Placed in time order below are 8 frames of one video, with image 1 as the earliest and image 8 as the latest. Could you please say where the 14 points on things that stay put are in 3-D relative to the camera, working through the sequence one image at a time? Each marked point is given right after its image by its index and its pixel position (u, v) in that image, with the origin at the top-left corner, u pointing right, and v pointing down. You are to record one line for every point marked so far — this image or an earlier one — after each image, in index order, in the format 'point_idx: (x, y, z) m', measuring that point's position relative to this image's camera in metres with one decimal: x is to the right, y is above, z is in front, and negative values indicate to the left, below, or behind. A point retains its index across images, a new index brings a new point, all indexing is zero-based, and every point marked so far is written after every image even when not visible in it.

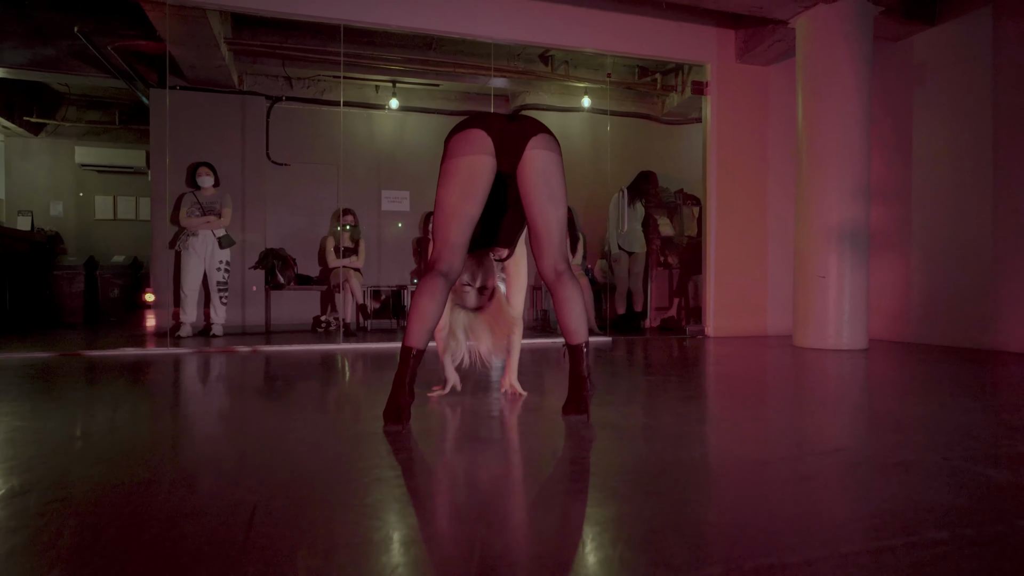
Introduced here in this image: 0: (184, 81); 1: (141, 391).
0: (-3.2, +2.0, +6.8) m
1: (-2.3, -0.7, +4.5) m
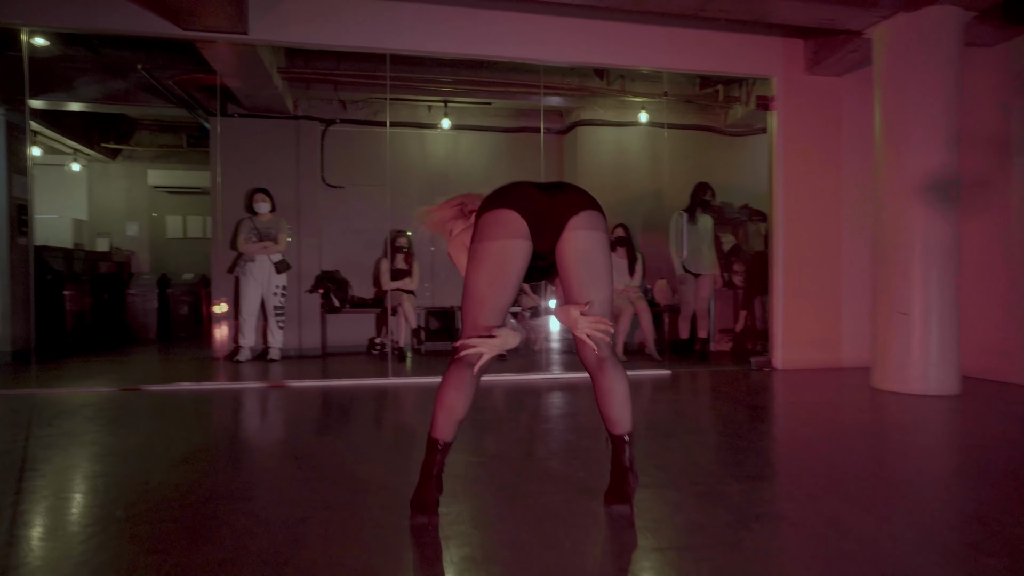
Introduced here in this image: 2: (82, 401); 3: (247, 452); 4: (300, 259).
0: (-2.7, +1.8, +6.9) m
1: (-2.0, -0.9, +4.5) m
2: (-3.2, -0.8, +5.2) m
3: (-1.5, -0.9, +3.9) m
4: (-2.1, +0.3, +7.0) m
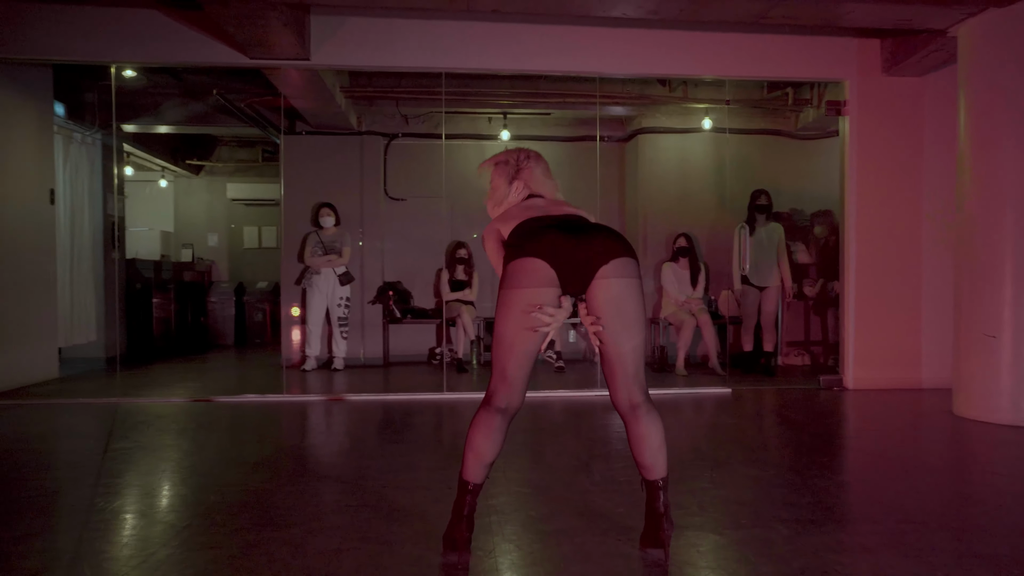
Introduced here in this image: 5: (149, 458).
0: (-2.1, +1.7, +7.1) m
1: (-1.7, -1.0, +4.7) m
2: (-2.8, -1.0, +5.5) m
3: (-1.2, -1.0, +4.0) m
4: (-1.5, +0.2, +7.2) m
5: (-2.2, -1.0, +4.2) m
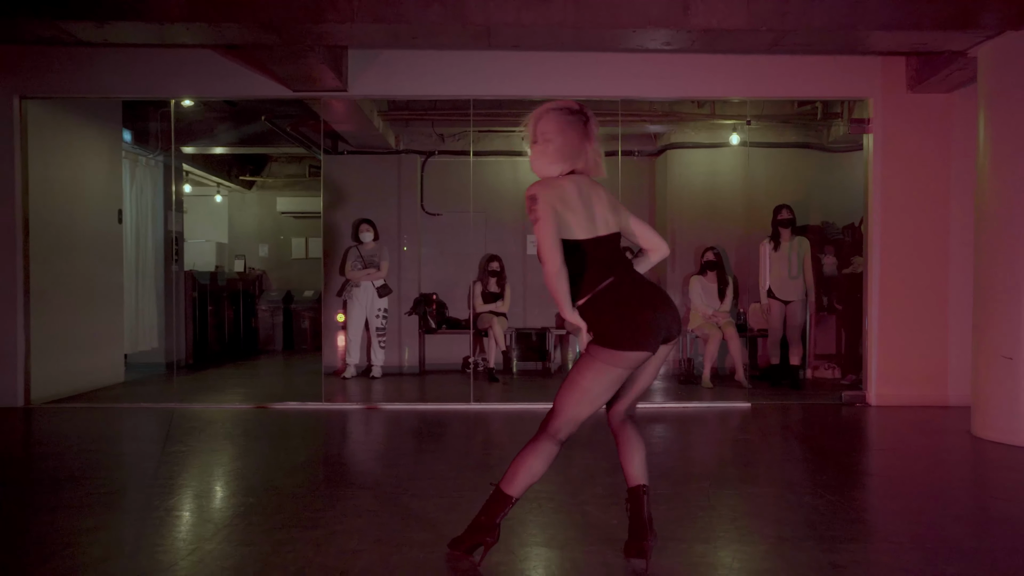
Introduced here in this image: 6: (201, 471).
0: (-1.7, +1.5, +7.5) m
1: (-1.5, -1.1, +5.0) m
2: (-2.6, -1.1, +5.9) m
3: (-1.1, -1.2, +4.3) m
4: (-1.2, +0.1, +7.5) m
5: (-2.1, -1.1, +4.6) m
6: (-2.0, -1.1, +4.3) m
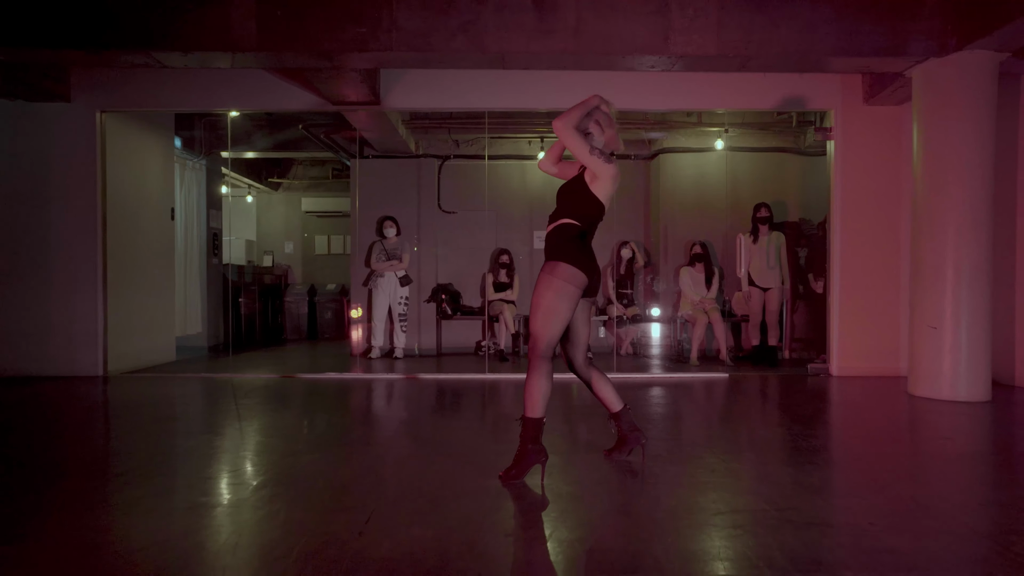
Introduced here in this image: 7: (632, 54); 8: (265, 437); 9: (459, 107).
0: (-1.6, +1.6, +8.3) m
1: (-1.4, -1.0, +5.9) m
2: (-2.5, -1.0, +6.8) m
3: (-1.0, -1.0, +5.2) m
4: (-1.1, +0.2, +8.4) m
5: (-2.0, -1.0, +5.5) m
6: (-1.9, -1.0, +5.2) m
7: (+0.9, +1.7, +5.0) m
8: (-1.8, -1.0, +4.9) m
9: (-0.5, +1.7, +6.4) m
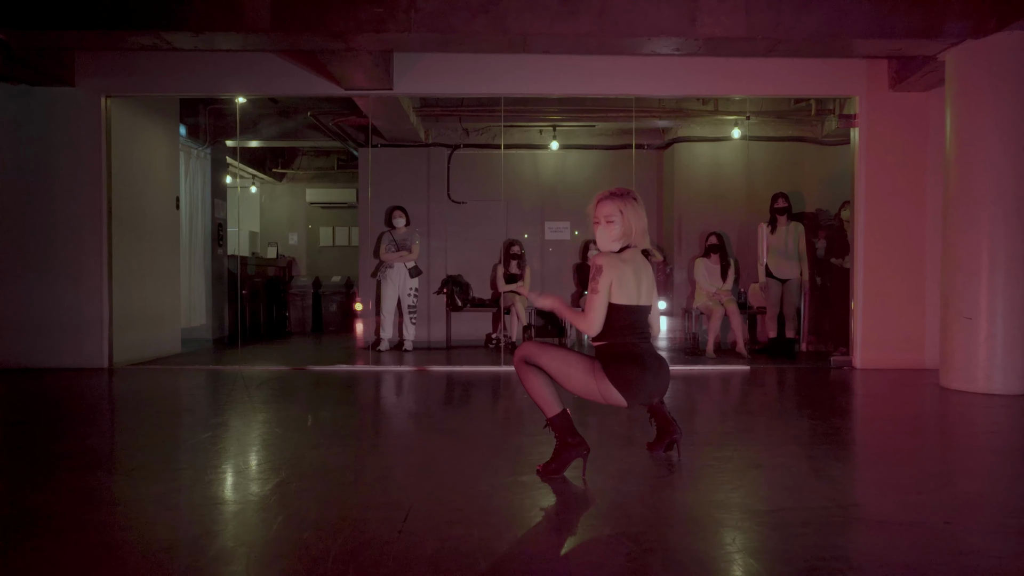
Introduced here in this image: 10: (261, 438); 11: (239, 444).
0: (-1.5, +1.7, +8.2) m
1: (-1.3, -0.9, +5.7) m
2: (-2.3, -0.9, +6.6) m
3: (-0.9, -1.0, +5.0) m
4: (-1.0, +0.3, +8.2) m
5: (-1.9, -0.9, +5.3) m
6: (-1.8, -0.9, +5.0) m
7: (+1.0, +1.8, +4.8) m
8: (-1.6, -0.9, +4.8) m
9: (-0.4, +1.8, +6.3) m
10: (-1.6, -0.9, +4.5) m
11: (-1.7, -0.9, +4.4) m
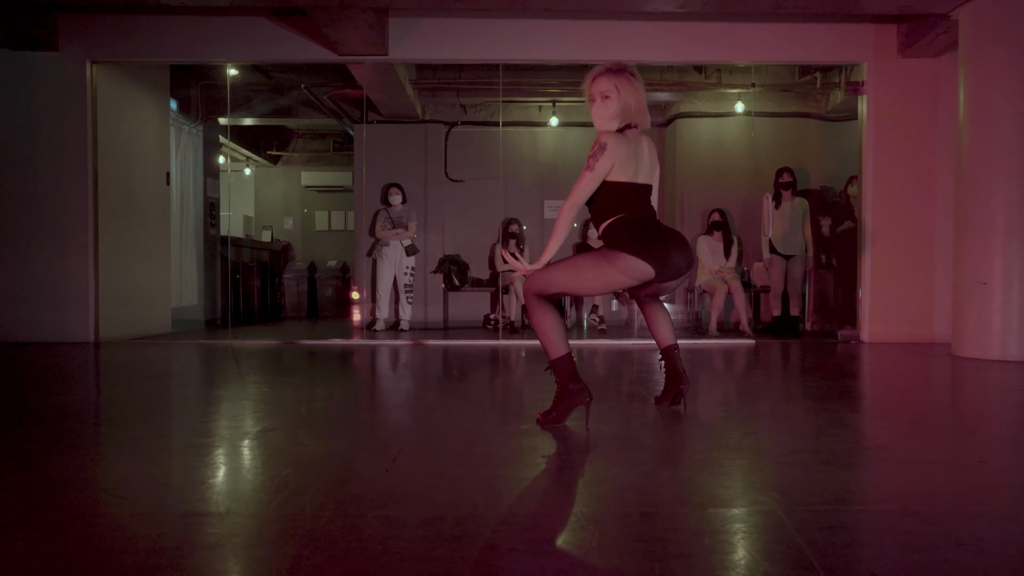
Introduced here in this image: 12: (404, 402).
0: (-1.5, +2.0, +8.0) m
1: (-1.3, -0.7, +5.6) m
2: (-2.4, -0.6, +6.5) m
3: (-0.9, -0.7, +4.8) m
4: (-1.0, +0.5, +8.0) m
5: (-1.9, -0.7, +5.1) m
6: (-1.8, -0.7, +4.8) m
7: (+1.0, +2.0, +4.7) m
8: (-1.6, -0.7, +4.6) m
9: (-0.4, +2.0, +6.1) m
10: (-1.6, -0.7, +4.4) m
11: (-1.7, -0.7, +4.2) m
12: (-0.7, -0.7, +4.6) m
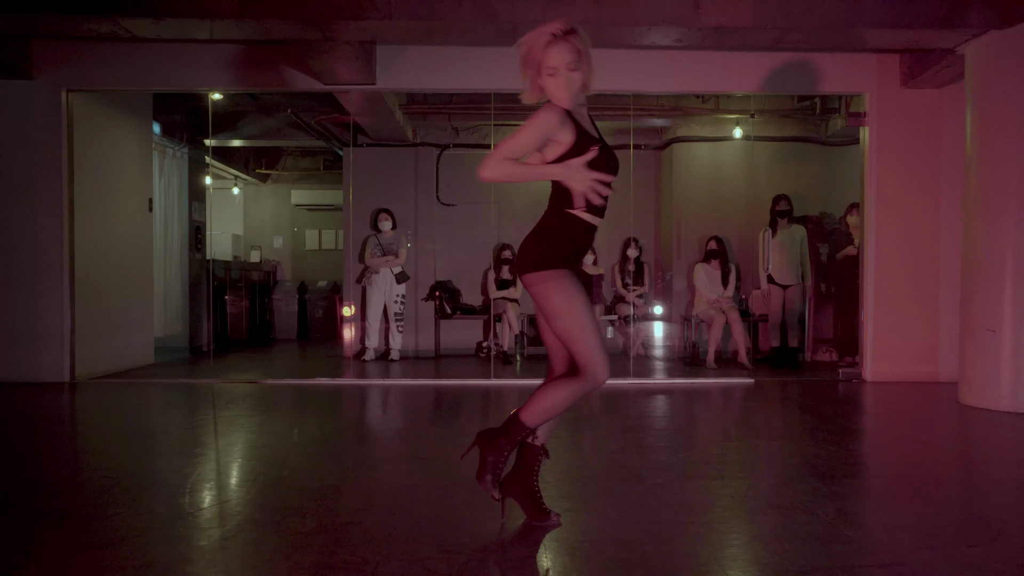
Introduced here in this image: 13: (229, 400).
0: (-1.6, +1.7, +7.8) m
1: (-1.4, -1.0, +5.3) m
2: (-2.4, -0.9, +6.3) m
3: (-0.9, -1.0, +4.6) m
4: (-1.1, +0.2, +7.8) m
5: (-2.0, -1.0, +4.9) m
6: (-1.9, -1.0, +4.6) m
7: (+0.9, +1.7, +4.5) m
8: (-1.7, -1.0, +4.4) m
9: (-0.4, +1.7, +5.9) m
10: (-1.7, -1.0, +4.2) m
11: (-1.8, -1.0, +4.0) m
12: (-0.7, -1.0, +4.4) m
13: (-2.4, -1.0, +5.8) m
